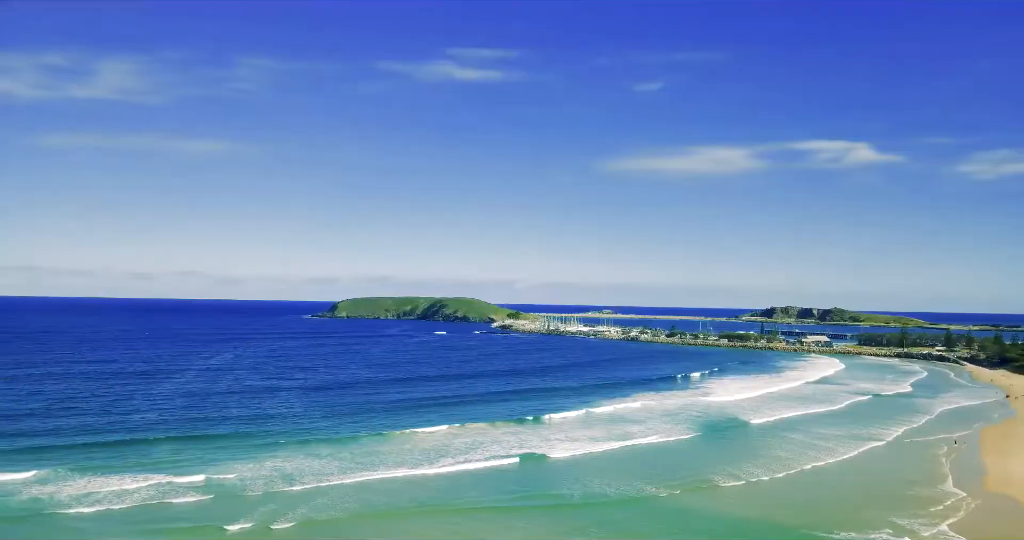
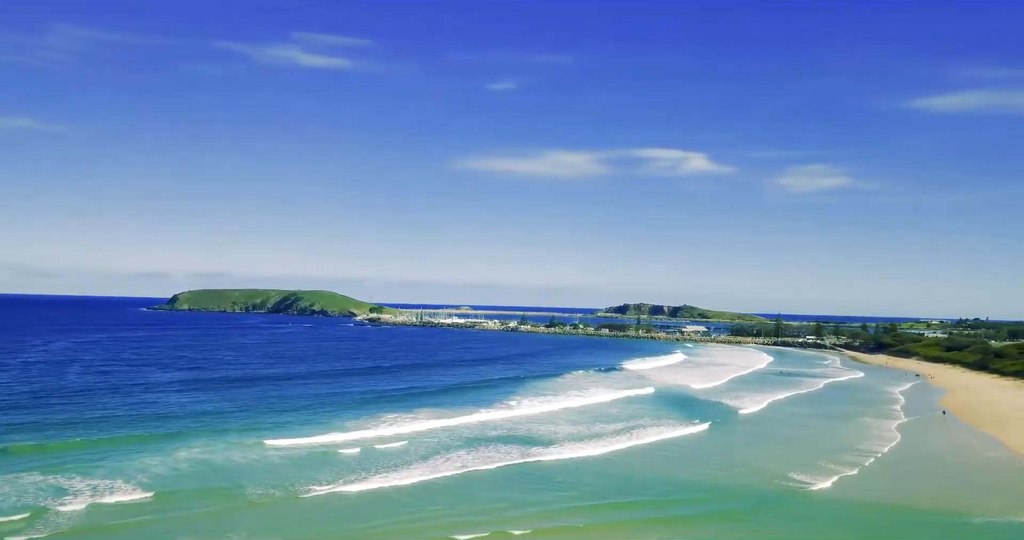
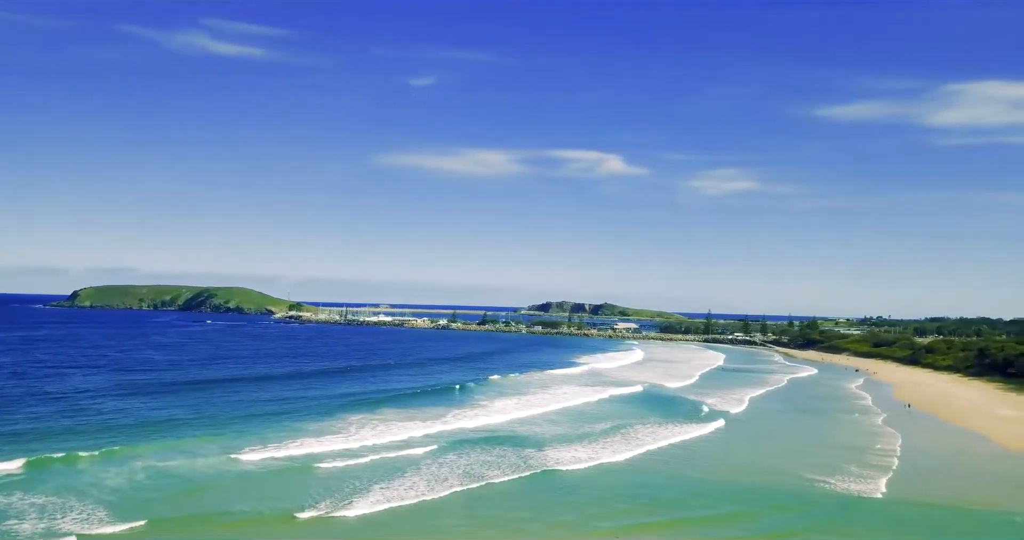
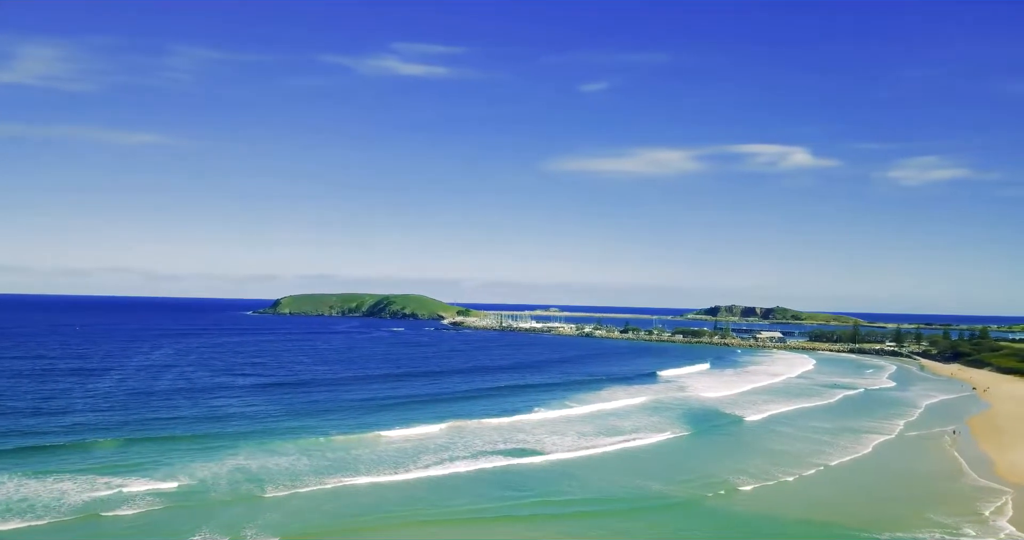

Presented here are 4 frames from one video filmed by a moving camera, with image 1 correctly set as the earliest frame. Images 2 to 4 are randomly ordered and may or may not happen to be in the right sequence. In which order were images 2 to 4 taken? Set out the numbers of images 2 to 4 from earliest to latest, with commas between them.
4, 2, 3
